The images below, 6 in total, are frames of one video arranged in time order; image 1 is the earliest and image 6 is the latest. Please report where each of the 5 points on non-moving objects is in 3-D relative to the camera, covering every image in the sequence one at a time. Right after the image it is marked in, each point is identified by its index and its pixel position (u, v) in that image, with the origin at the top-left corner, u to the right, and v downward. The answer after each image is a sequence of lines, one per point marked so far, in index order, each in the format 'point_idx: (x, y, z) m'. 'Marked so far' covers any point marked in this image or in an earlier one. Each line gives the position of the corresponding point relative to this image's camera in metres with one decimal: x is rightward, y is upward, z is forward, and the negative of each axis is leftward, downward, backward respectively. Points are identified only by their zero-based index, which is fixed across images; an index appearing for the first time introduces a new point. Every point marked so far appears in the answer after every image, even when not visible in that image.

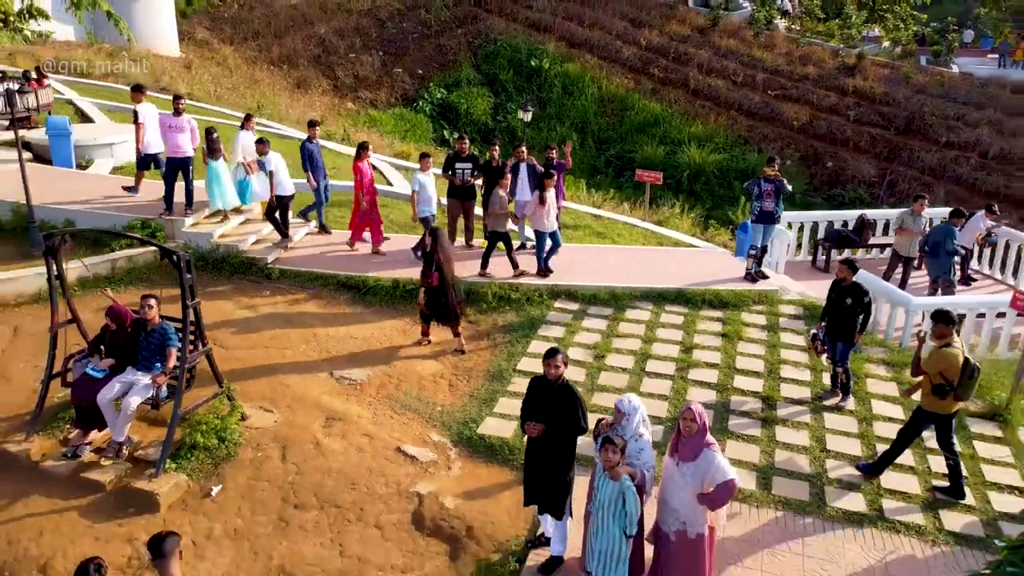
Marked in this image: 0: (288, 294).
0: (-2.1, 0.0, +8.8) m
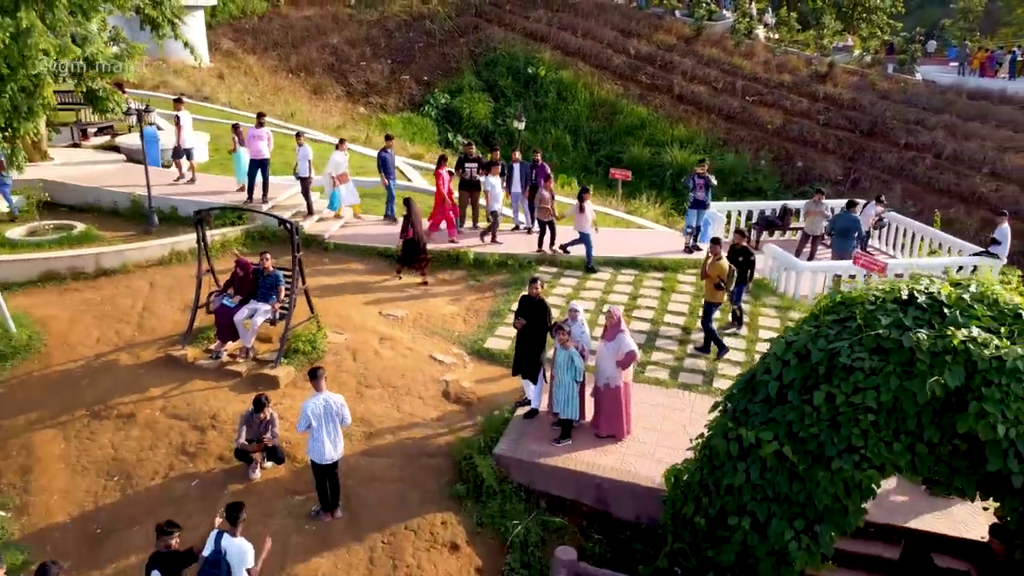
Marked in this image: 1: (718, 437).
0: (-2.2, +0.4, +11.8) m
1: (+1.3, -0.9, +5.7) m
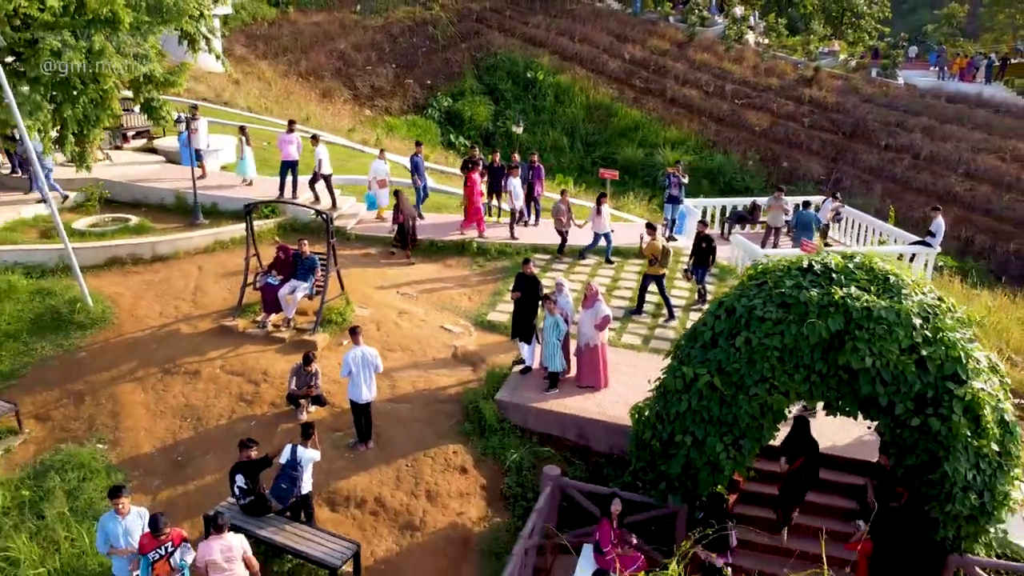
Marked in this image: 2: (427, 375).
0: (-2.2, +0.6, +13.6) m
1: (+1.3, -0.7, +7.4) m
2: (-0.9, -0.9, +9.8) m
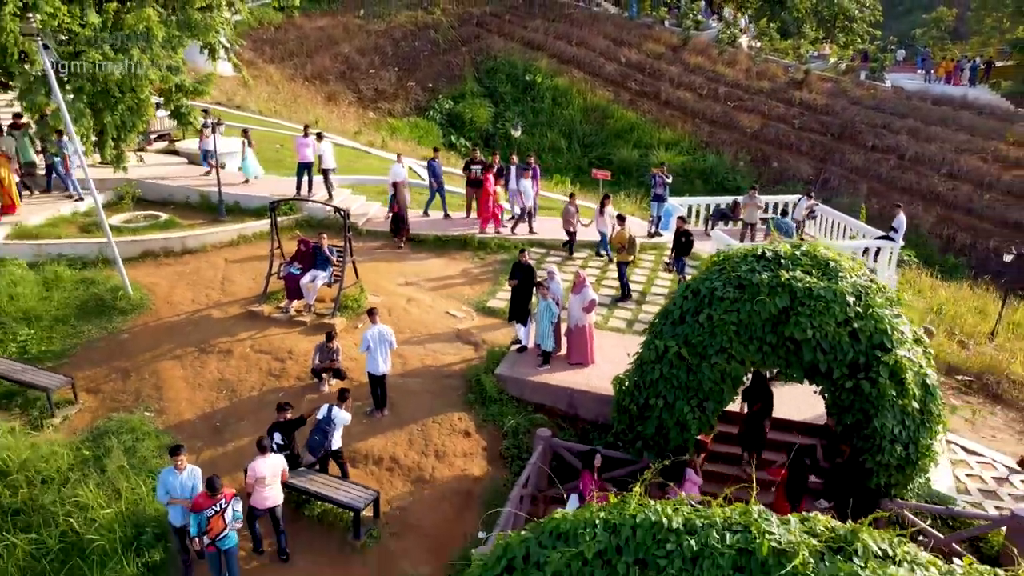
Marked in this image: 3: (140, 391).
0: (-2.2, +0.8, +14.8) m
1: (+1.3, -0.6, +8.6) m
2: (-0.9, -0.8, +11.1) m
3: (-4.3, -1.2, +10.5) m
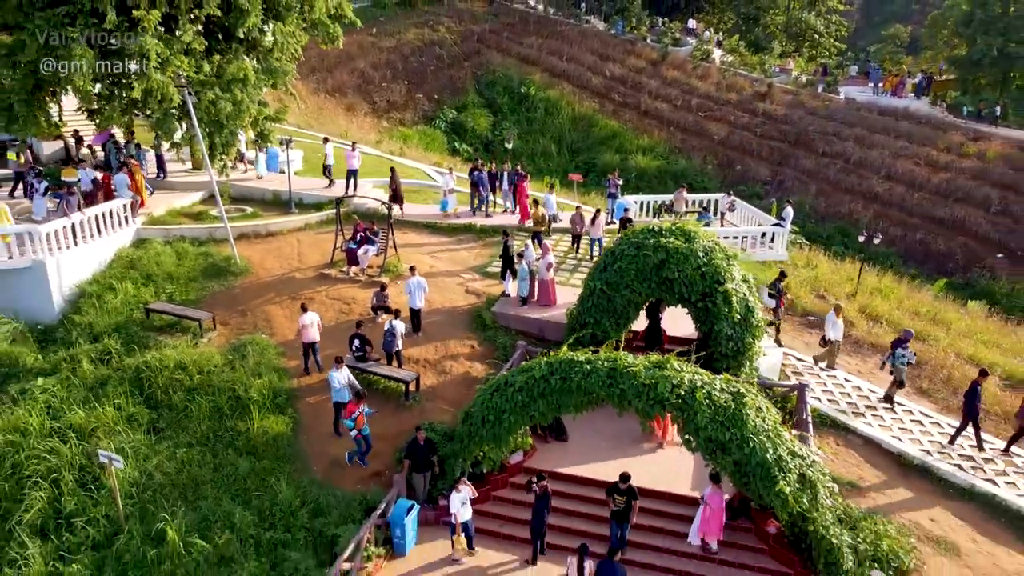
0: (-2.4, +1.3, +20.1) m
1: (+1.1, 0.0, +14.0) m
2: (-1.1, -0.2, +16.4) m
3: (-4.4, -0.6, +15.9) m
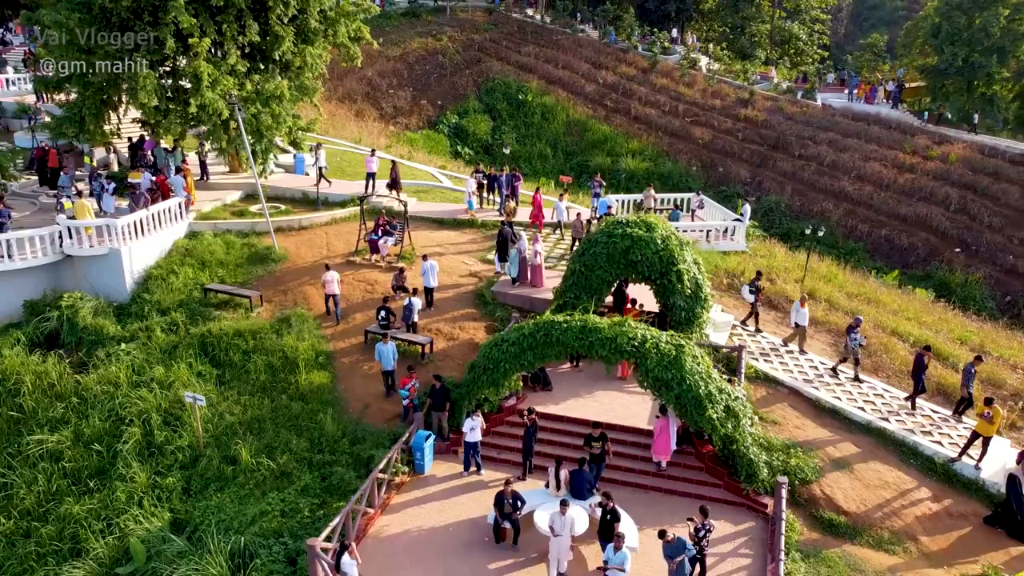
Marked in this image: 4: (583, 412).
0: (-2.5, +1.7, +23.4) m
1: (+1.0, +0.3, +17.2) m
2: (-1.2, +0.1, +19.7) m
3: (-4.5, -0.3, +19.1) m
4: (+1.2, -2.0, +15.1) m
